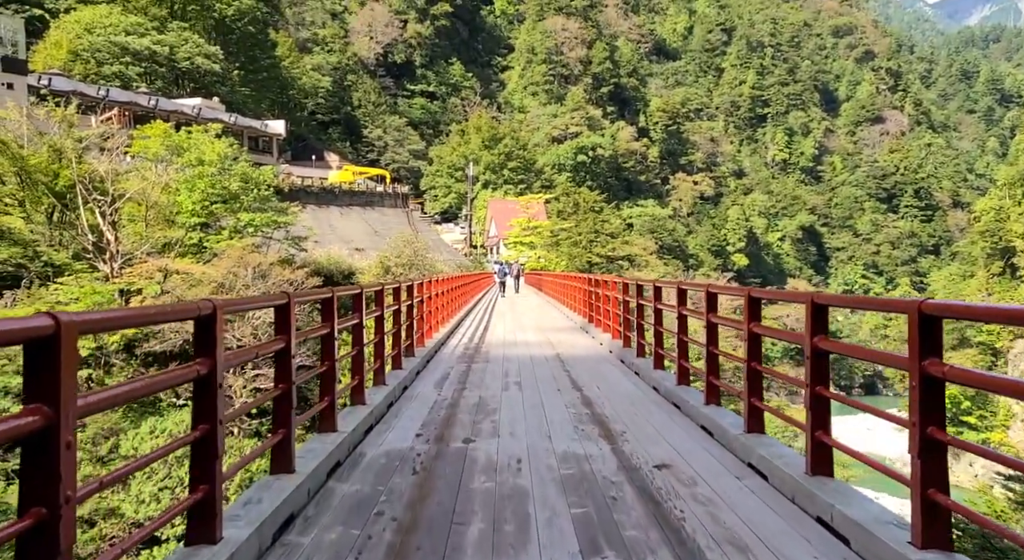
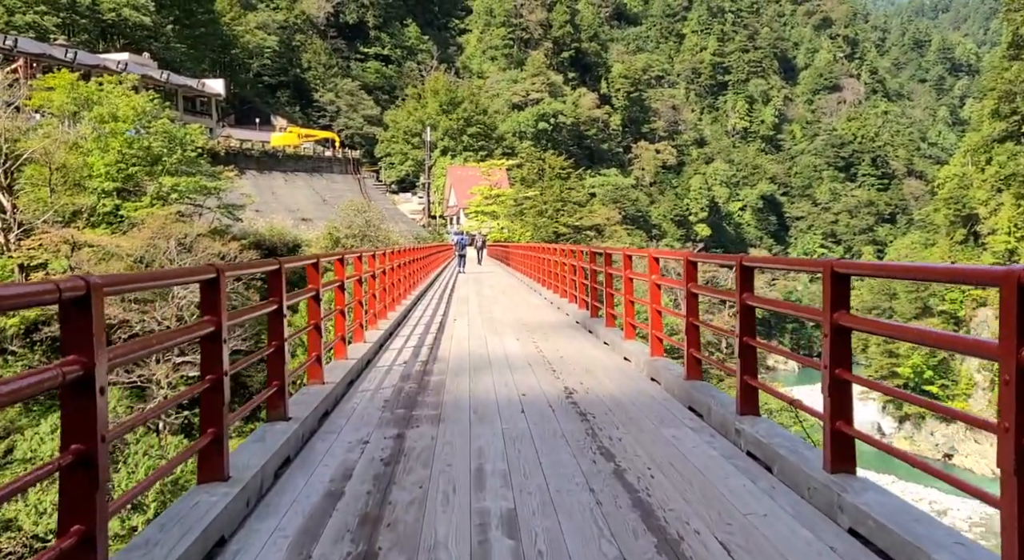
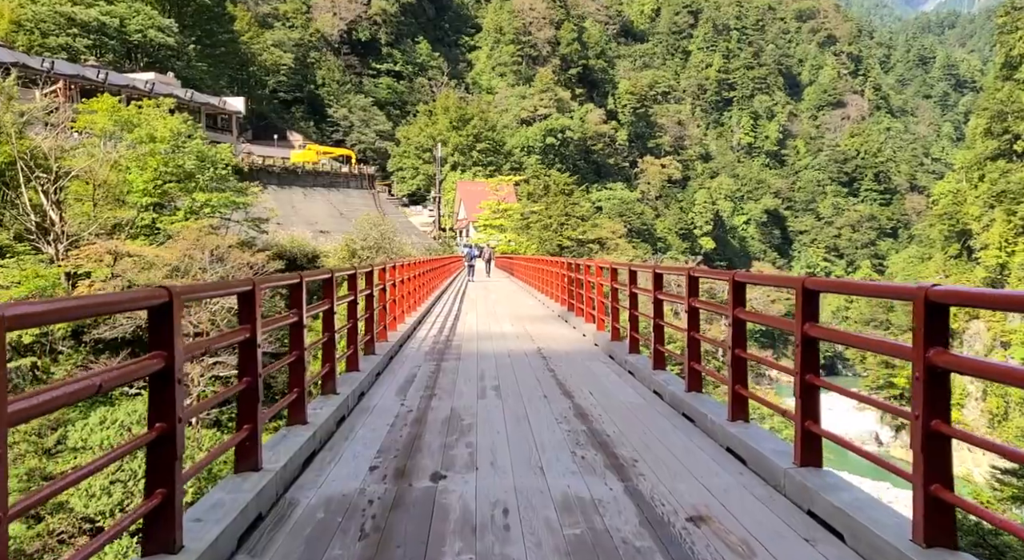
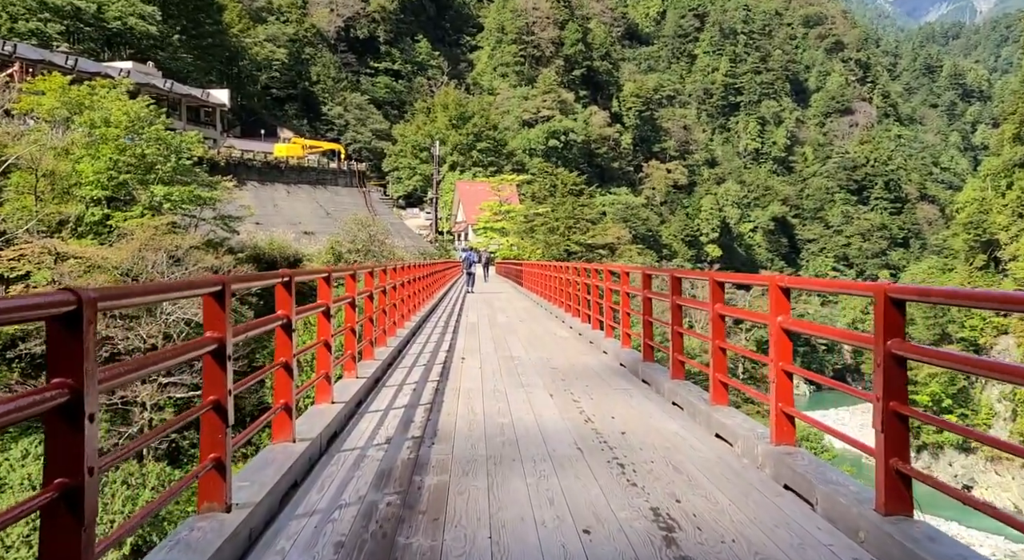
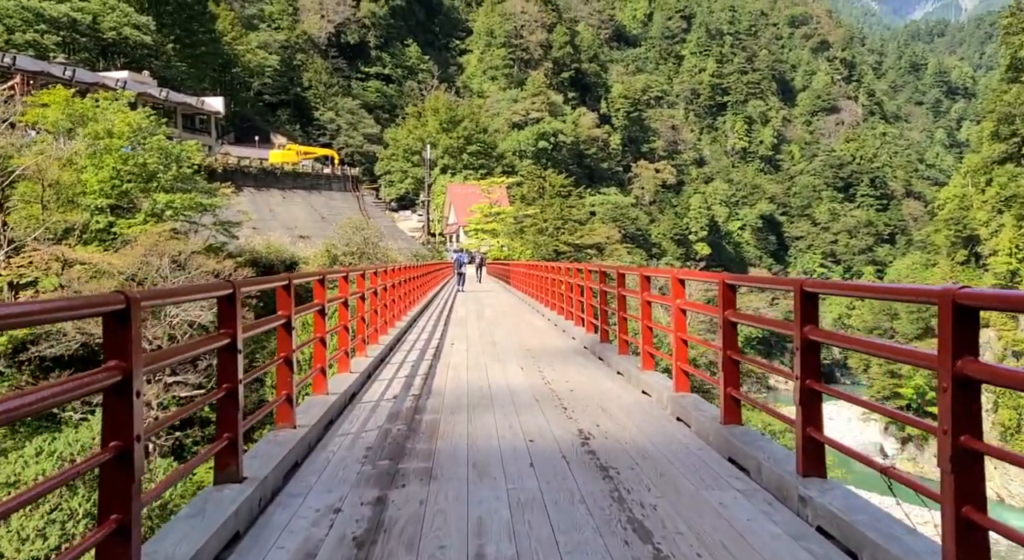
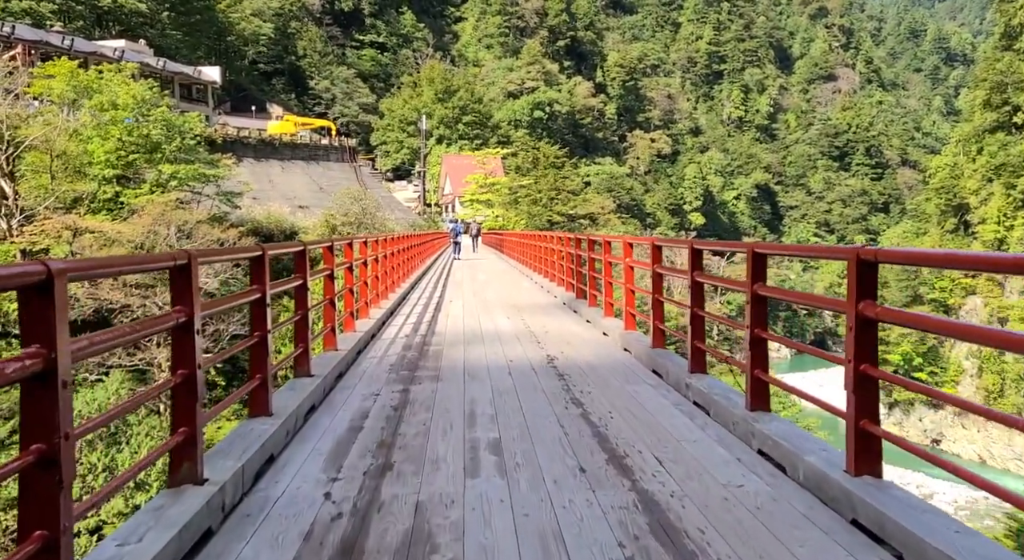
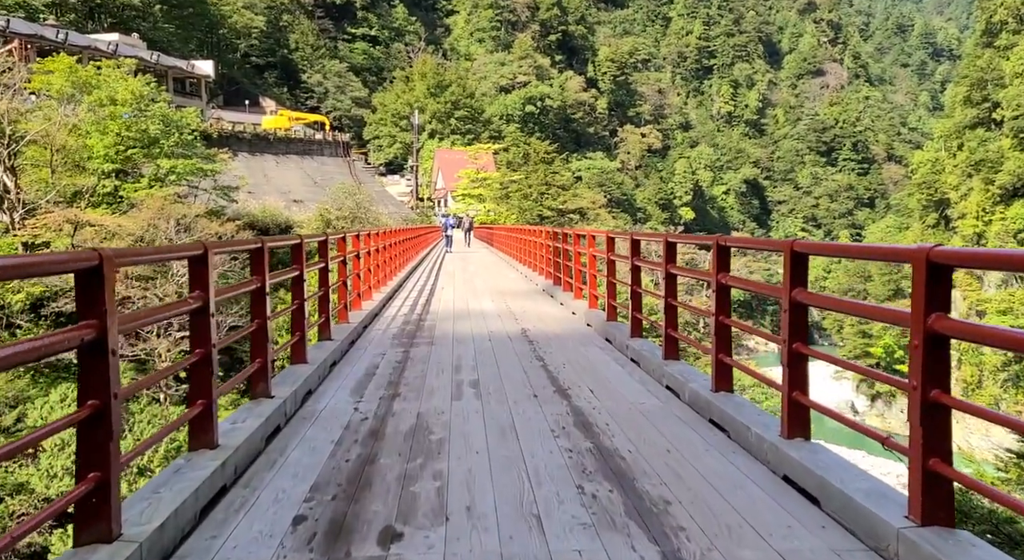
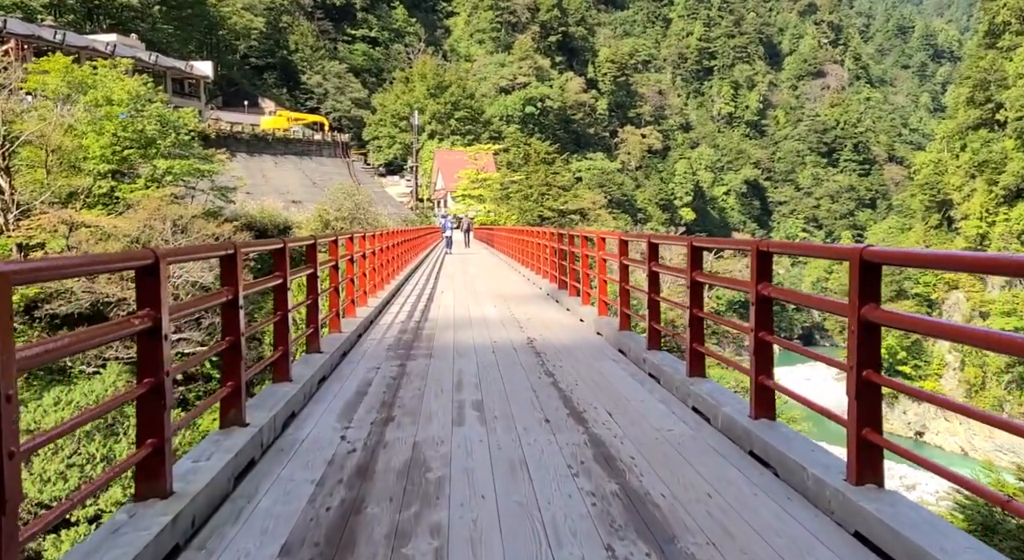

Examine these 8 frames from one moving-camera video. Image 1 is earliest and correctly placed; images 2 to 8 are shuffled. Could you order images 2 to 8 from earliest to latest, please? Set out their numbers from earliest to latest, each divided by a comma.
3, 7, 8, 6, 2, 5, 4
